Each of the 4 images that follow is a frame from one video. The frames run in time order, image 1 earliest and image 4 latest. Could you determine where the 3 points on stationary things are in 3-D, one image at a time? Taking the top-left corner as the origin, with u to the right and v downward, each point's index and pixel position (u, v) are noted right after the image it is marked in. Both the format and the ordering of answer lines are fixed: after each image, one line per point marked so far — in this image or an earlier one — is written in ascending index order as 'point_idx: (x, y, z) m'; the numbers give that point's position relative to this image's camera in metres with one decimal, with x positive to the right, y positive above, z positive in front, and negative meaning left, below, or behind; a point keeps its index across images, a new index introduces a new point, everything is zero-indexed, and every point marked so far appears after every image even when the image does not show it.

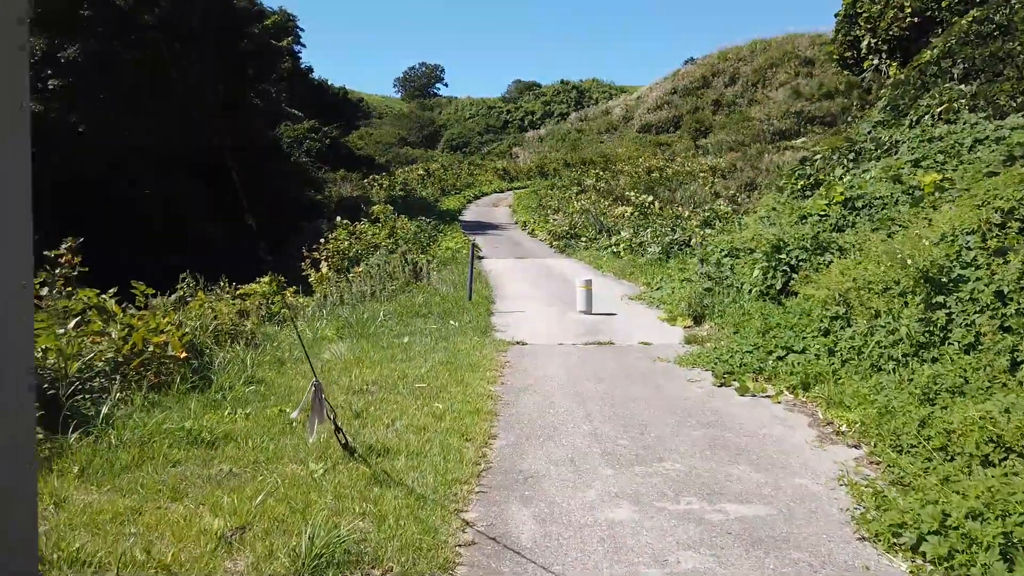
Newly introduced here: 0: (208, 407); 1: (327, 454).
0: (-2.4, -0.9, +5.9) m
1: (-1.2, -1.1, +4.8) m
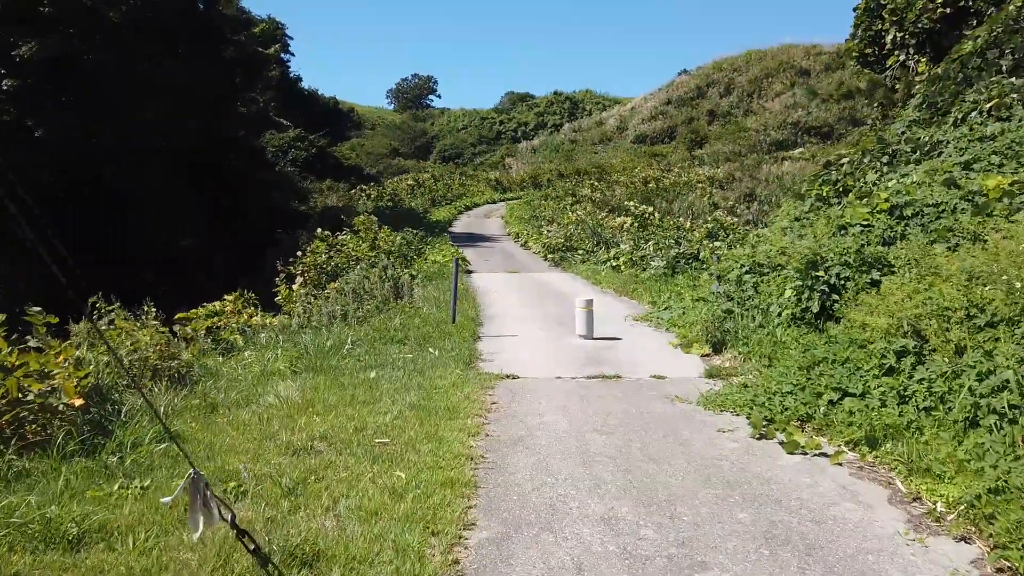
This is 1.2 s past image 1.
0: (-2.5, -1.1, +4.5) m
1: (-1.3, -1.2, +3.4) m
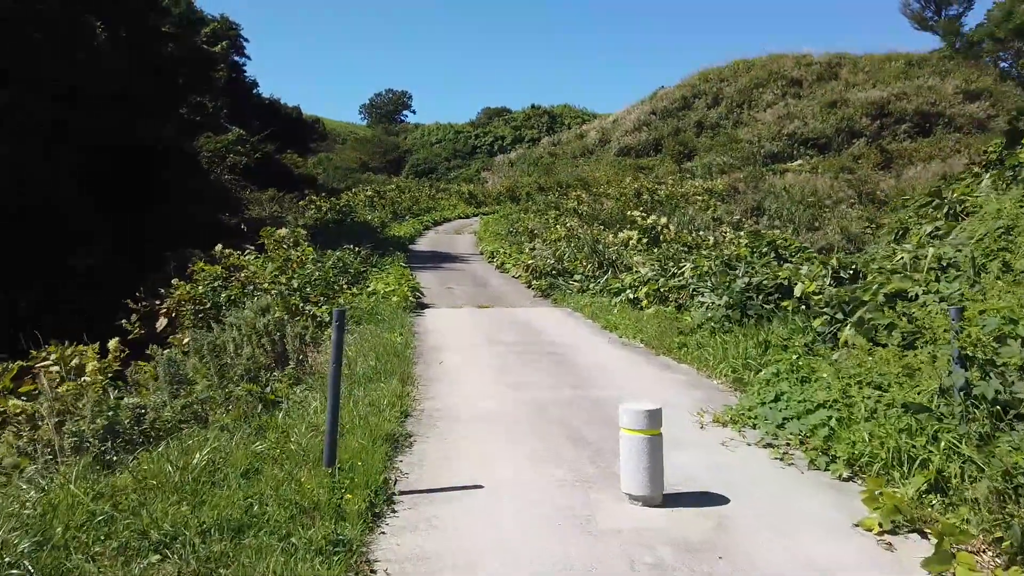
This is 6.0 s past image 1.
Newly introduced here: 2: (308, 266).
0: (-2.6, -1.5, -1.3) m
1: (-1.3, -1.6, -2.3) m
2: (-3.8, +0.4, +14.0) m
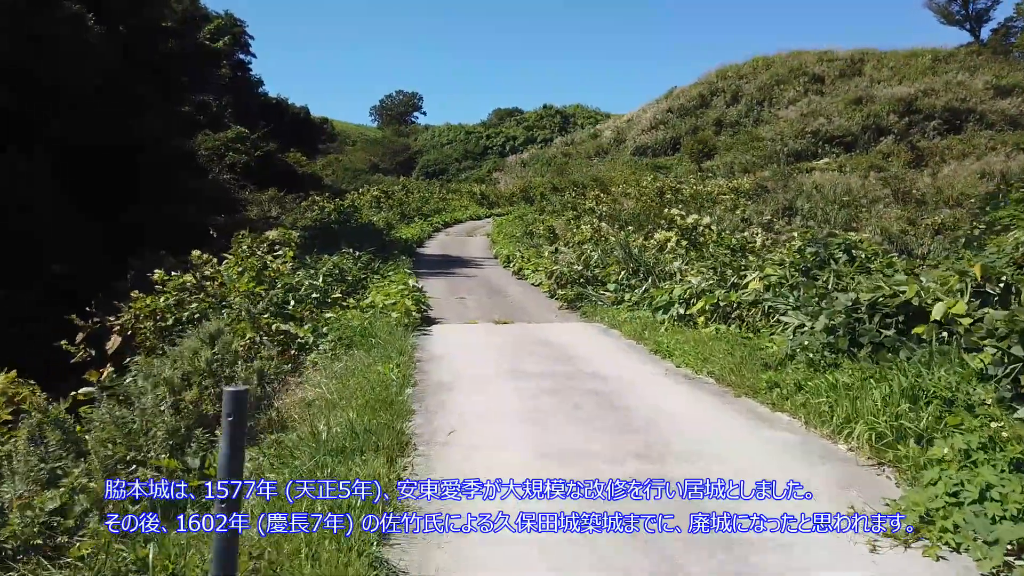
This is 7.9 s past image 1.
0: (-2.4, -1.7, -3.4) m
1: (-1.2, -1.7, -4.4) m
2: (-3.4, +0.2, +11.9) m
